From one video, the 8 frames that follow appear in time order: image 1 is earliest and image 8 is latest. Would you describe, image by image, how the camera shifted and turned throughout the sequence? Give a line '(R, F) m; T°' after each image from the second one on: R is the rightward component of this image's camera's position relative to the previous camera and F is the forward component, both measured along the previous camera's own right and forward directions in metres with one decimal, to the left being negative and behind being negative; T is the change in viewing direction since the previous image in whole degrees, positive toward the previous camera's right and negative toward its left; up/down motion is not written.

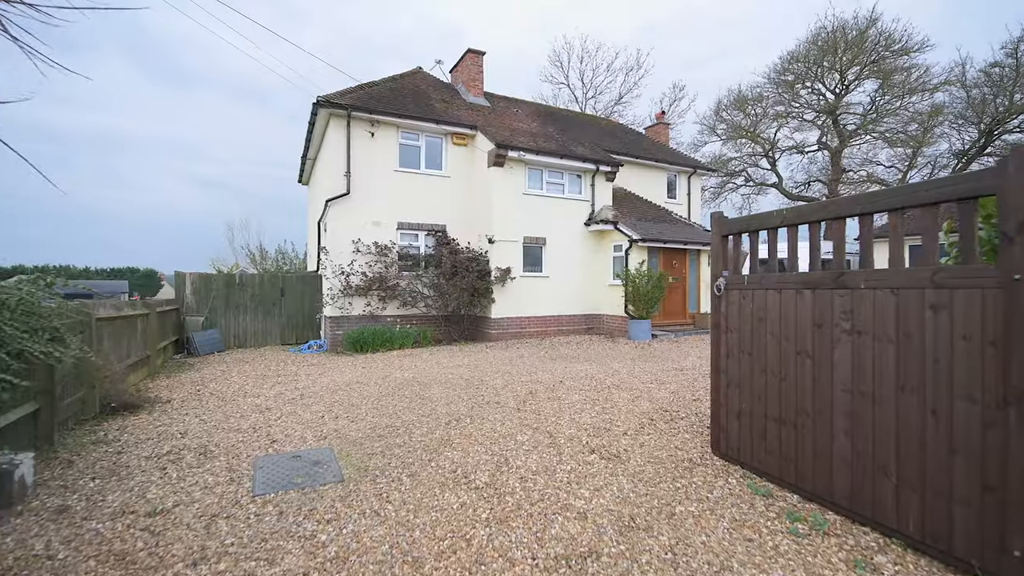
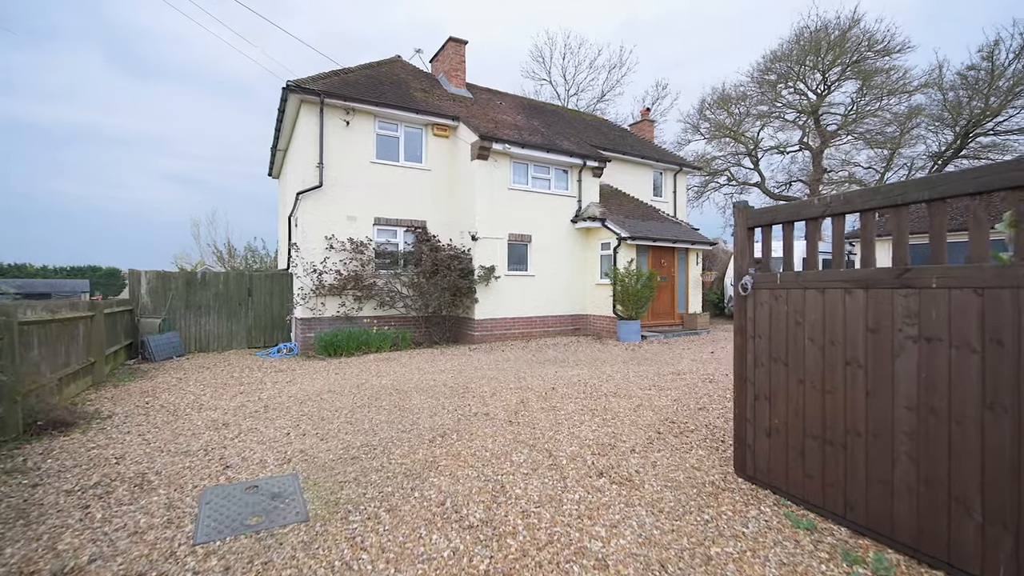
(-0.2, +0.6) m; +3°
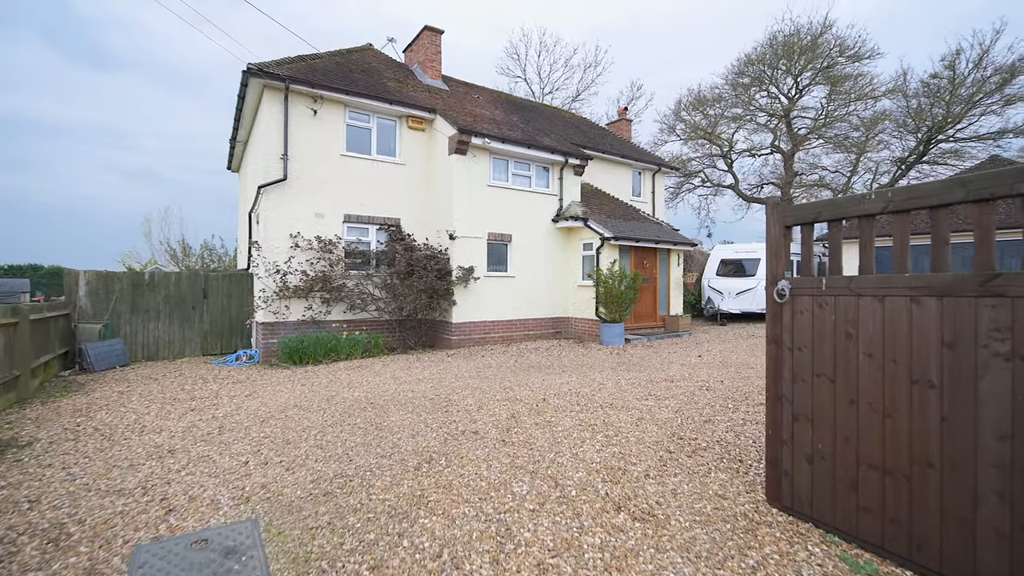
(-0.3, +0.6) m; +4°
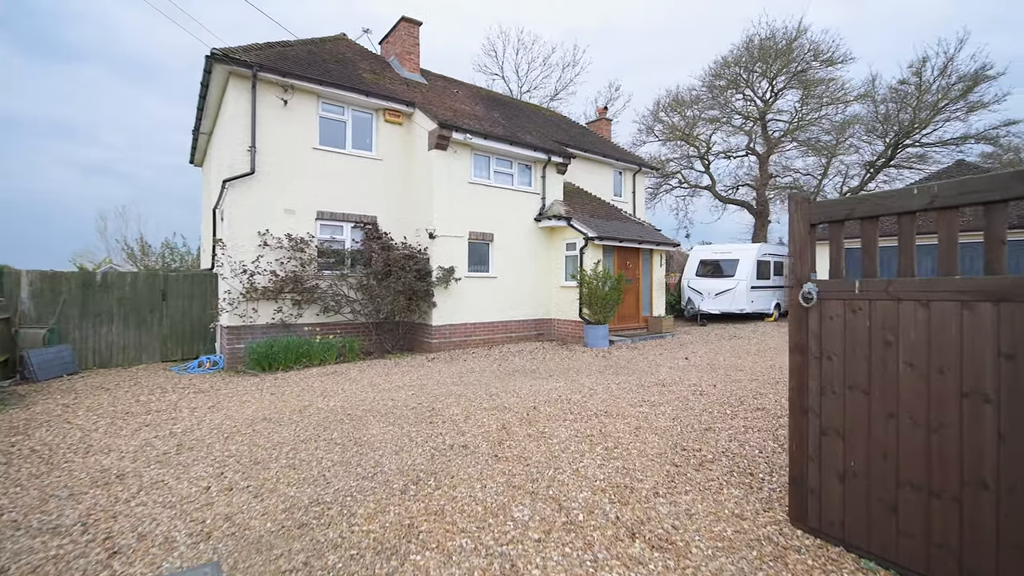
(-0.2, +0.4) m; +3°
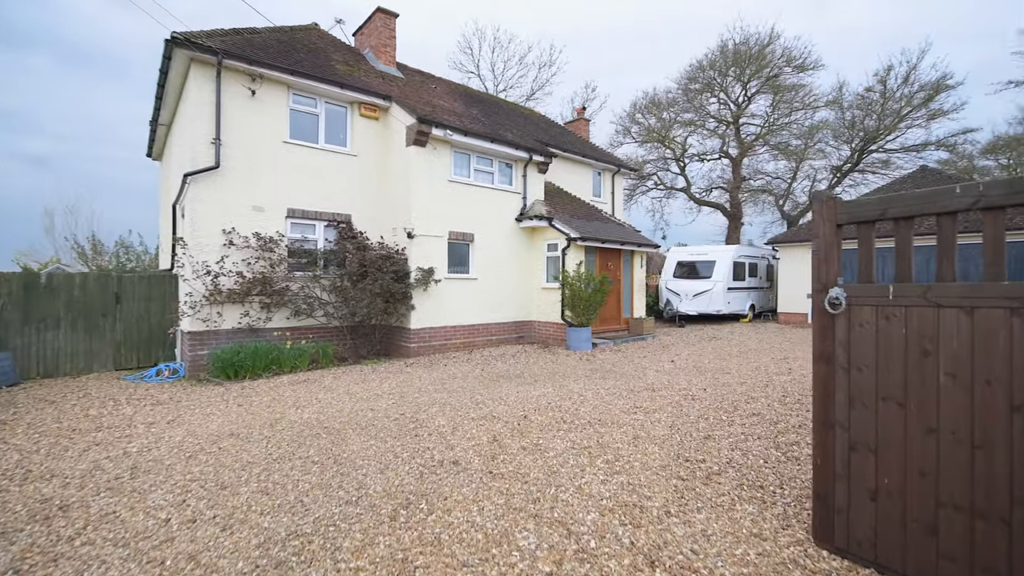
(-0.2, +0.3) m; +3°
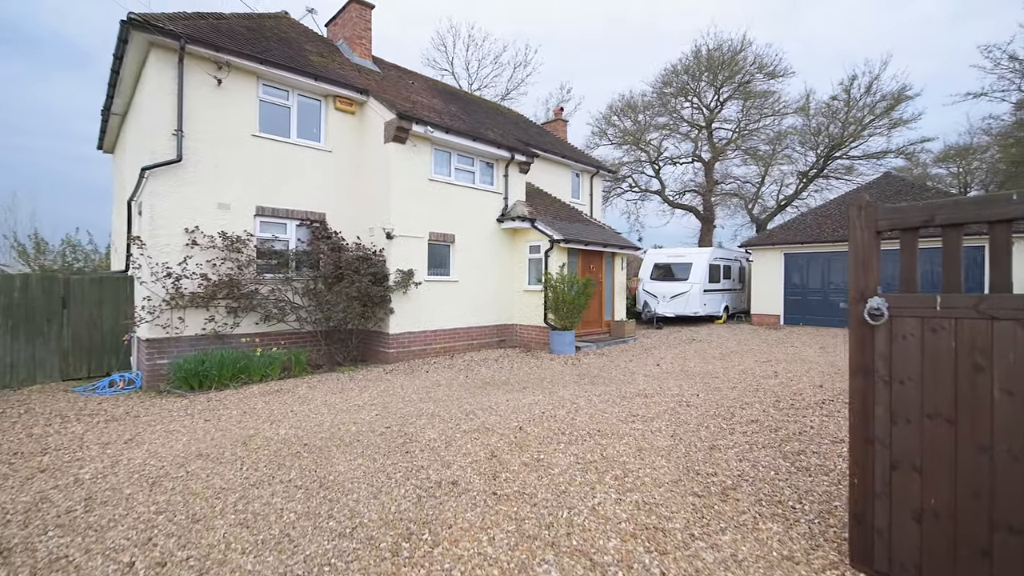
(-0.3, +0.3) m; +4°
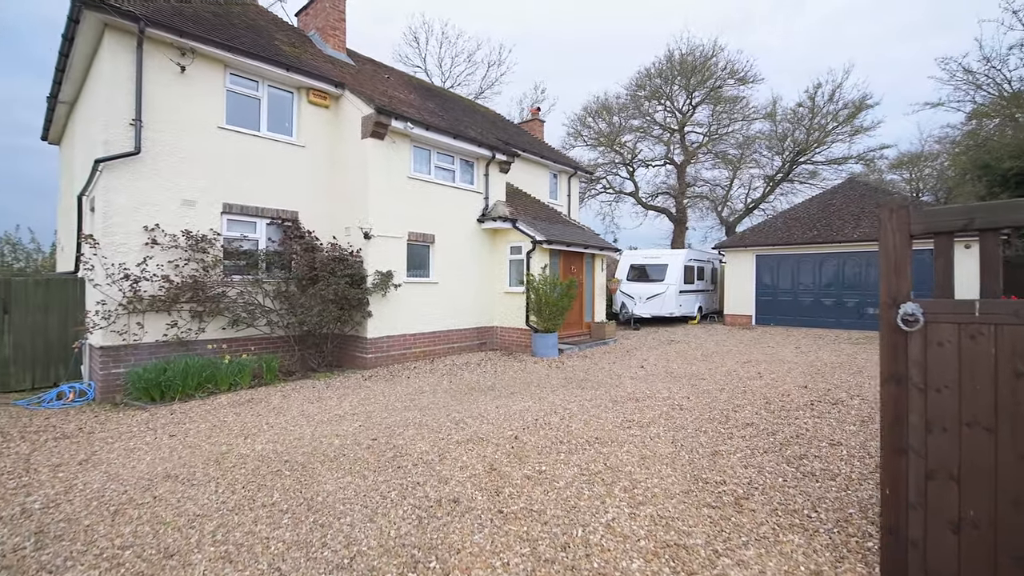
(-0.3, +0.2) m; +4°
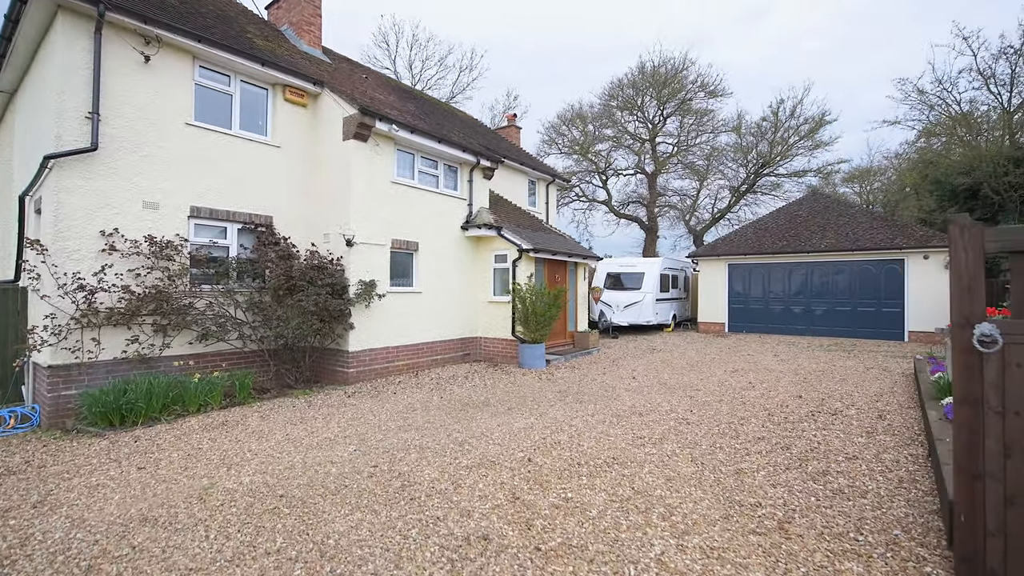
(-0.6, +0.3) m; +5°
